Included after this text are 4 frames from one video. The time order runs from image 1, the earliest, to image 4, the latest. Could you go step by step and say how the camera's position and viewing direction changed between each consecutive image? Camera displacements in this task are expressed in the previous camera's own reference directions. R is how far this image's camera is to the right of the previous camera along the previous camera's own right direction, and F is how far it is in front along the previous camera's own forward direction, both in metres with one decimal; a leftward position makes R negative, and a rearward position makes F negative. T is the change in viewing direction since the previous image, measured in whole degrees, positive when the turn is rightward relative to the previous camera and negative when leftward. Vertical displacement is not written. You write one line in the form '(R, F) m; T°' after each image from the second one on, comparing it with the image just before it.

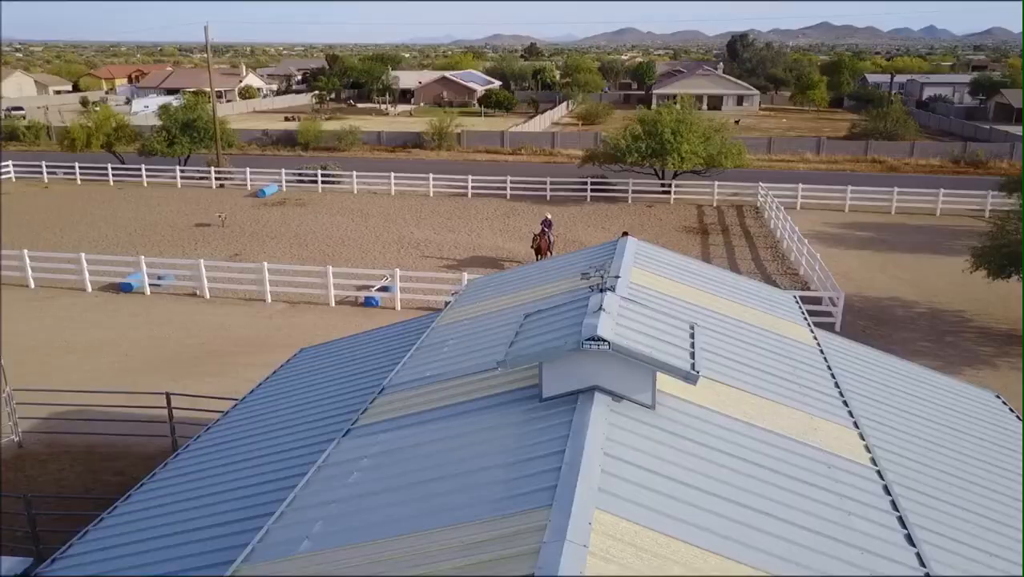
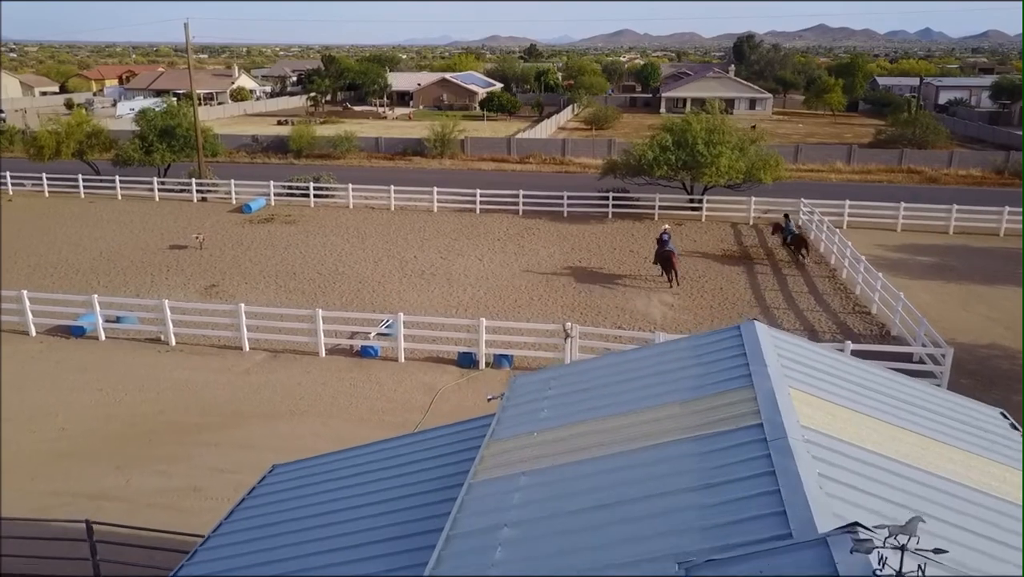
(-0.5, +2.7) m; 0°
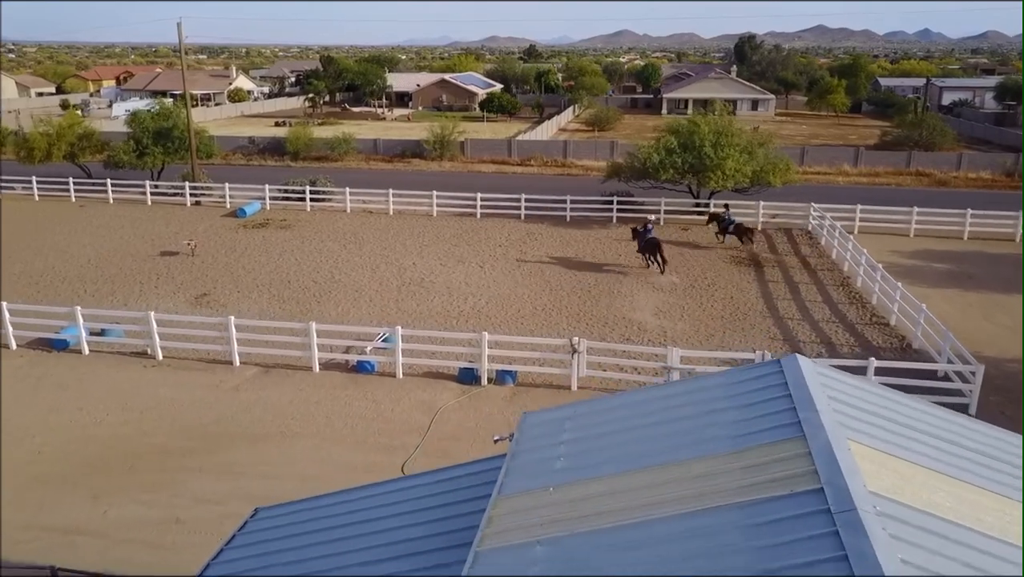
(-0.1, +0.6) m; 0°
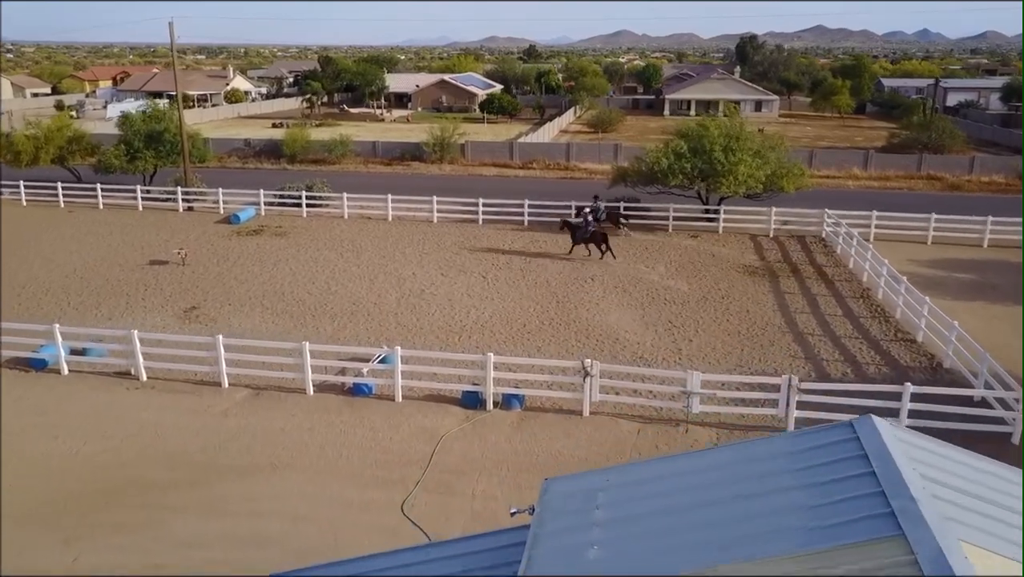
(-0.1, +0.8) m; 0°
